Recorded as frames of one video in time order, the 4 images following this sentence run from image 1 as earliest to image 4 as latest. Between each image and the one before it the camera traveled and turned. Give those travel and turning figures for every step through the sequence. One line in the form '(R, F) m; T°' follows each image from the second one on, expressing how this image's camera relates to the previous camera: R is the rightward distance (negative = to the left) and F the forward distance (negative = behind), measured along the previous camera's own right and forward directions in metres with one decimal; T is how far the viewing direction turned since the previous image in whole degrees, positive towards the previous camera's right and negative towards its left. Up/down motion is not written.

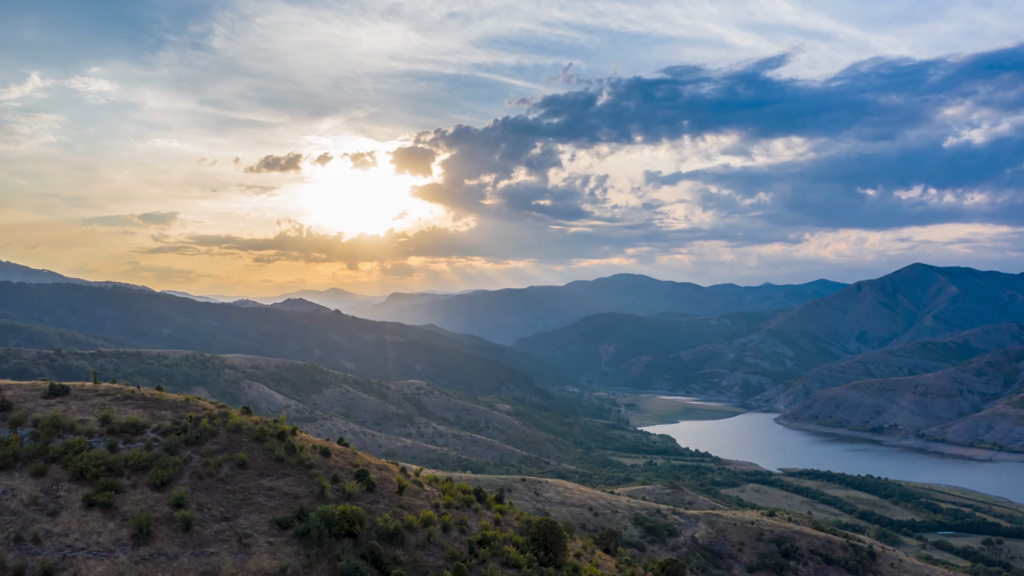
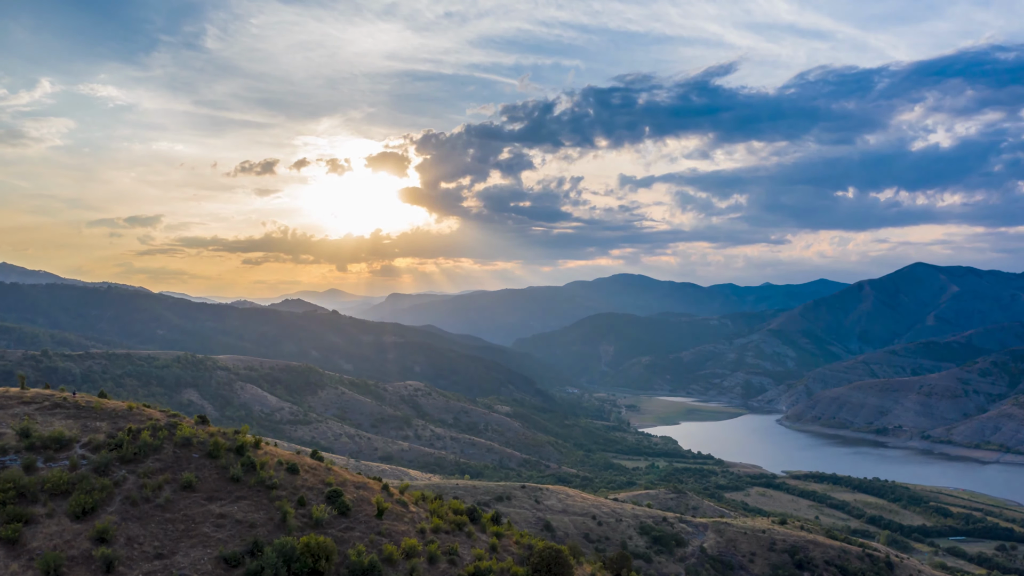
(0.0, +1.7) m; 0°
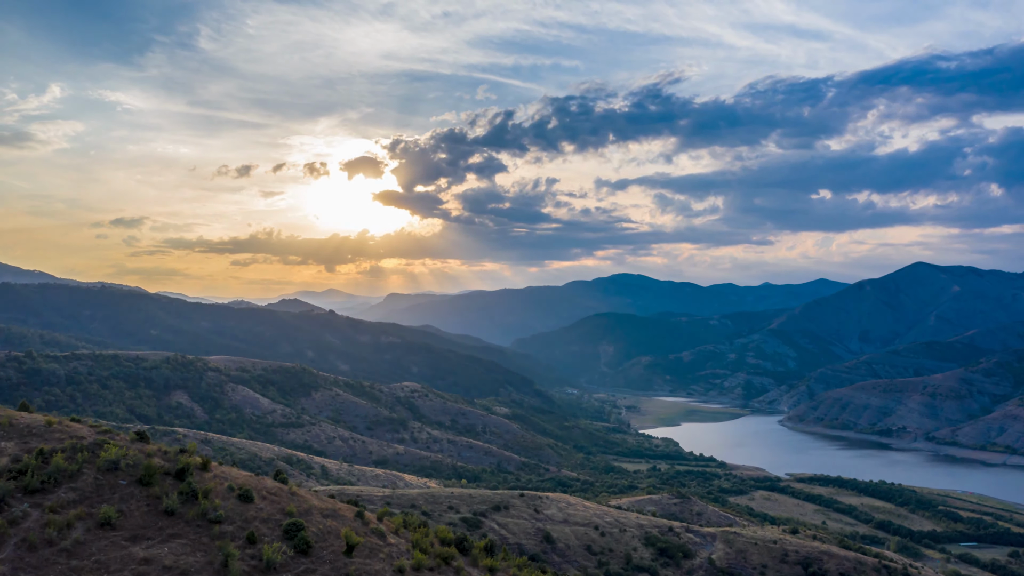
(0.0, +1.7) m; 0°
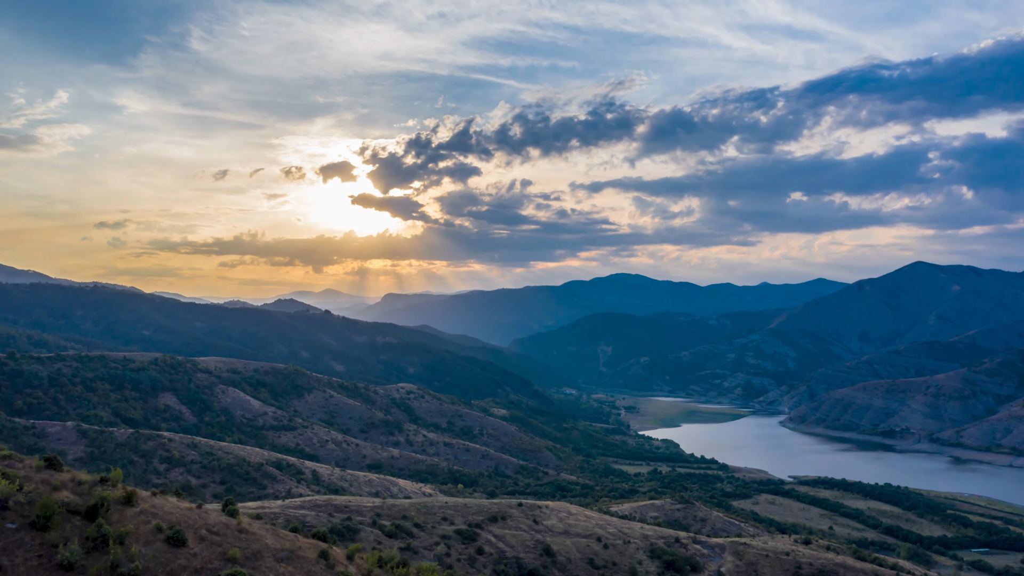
(0.0, +1.7) m; 0°
